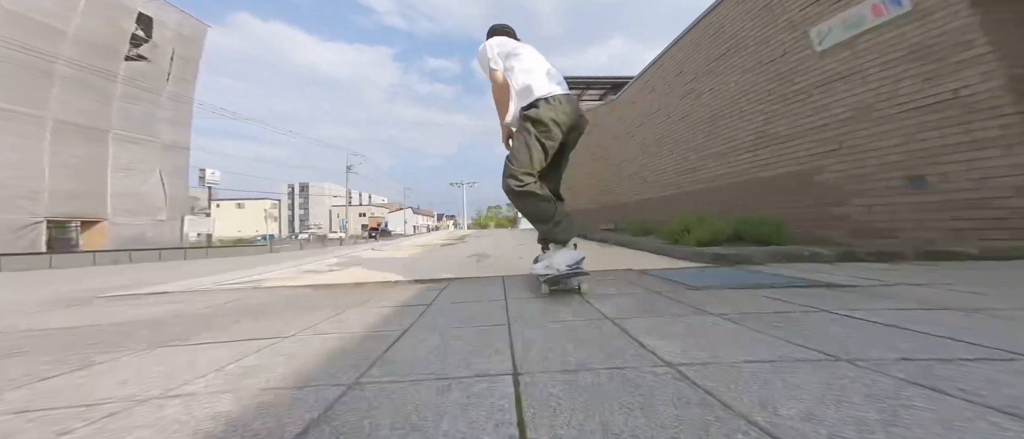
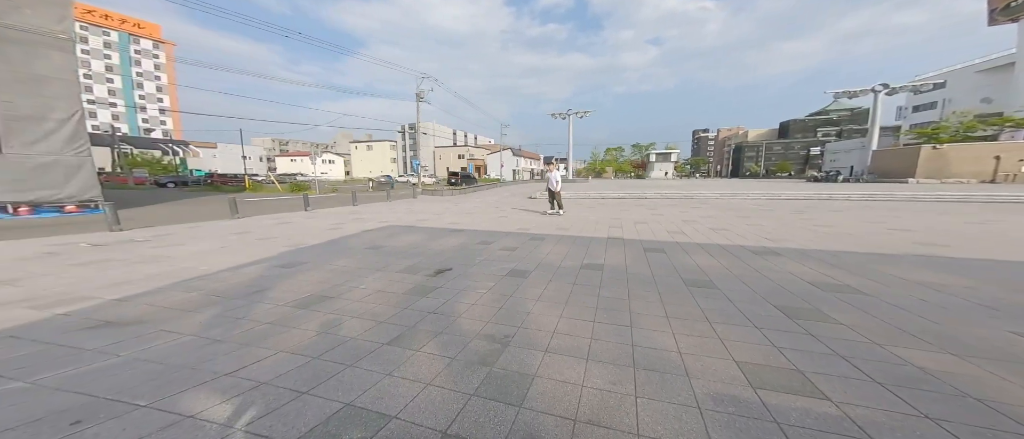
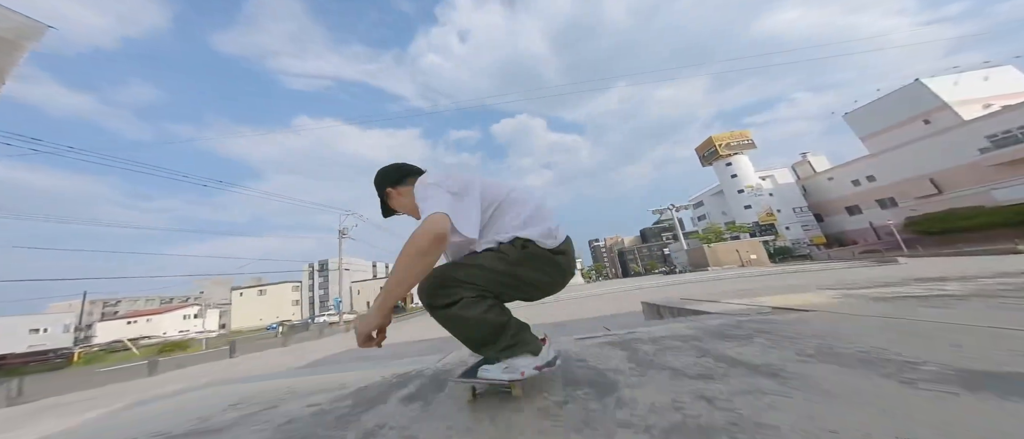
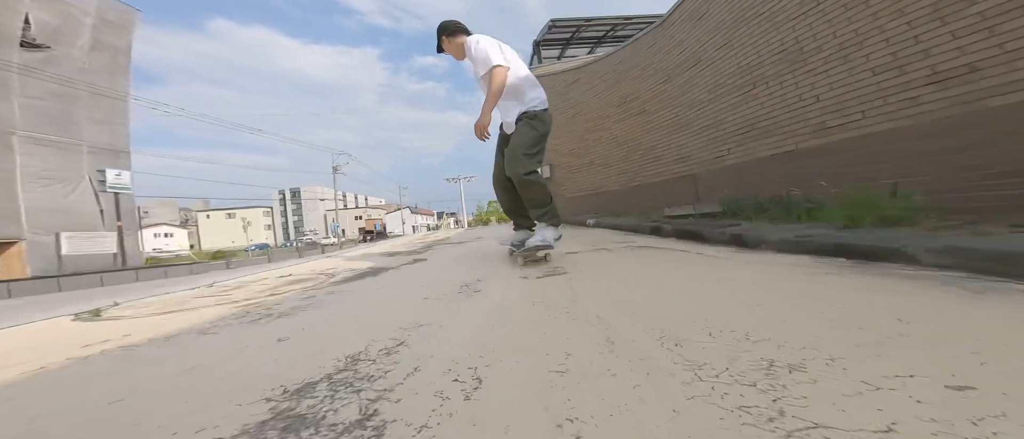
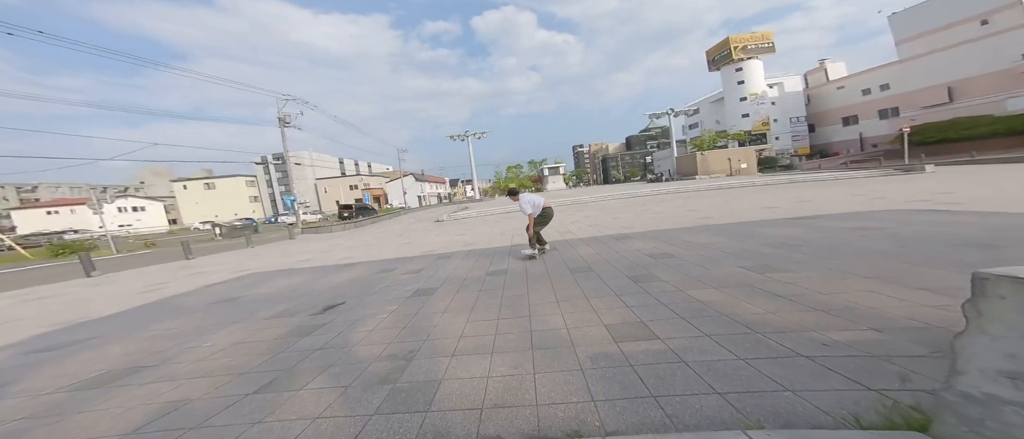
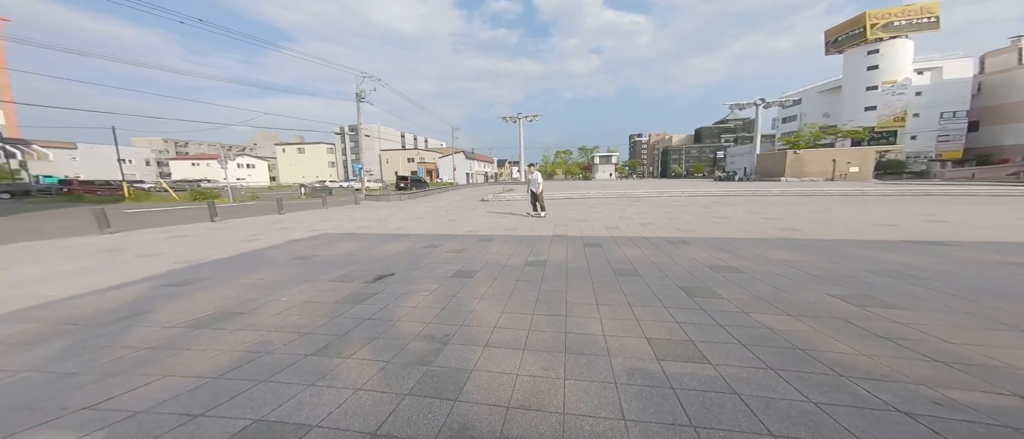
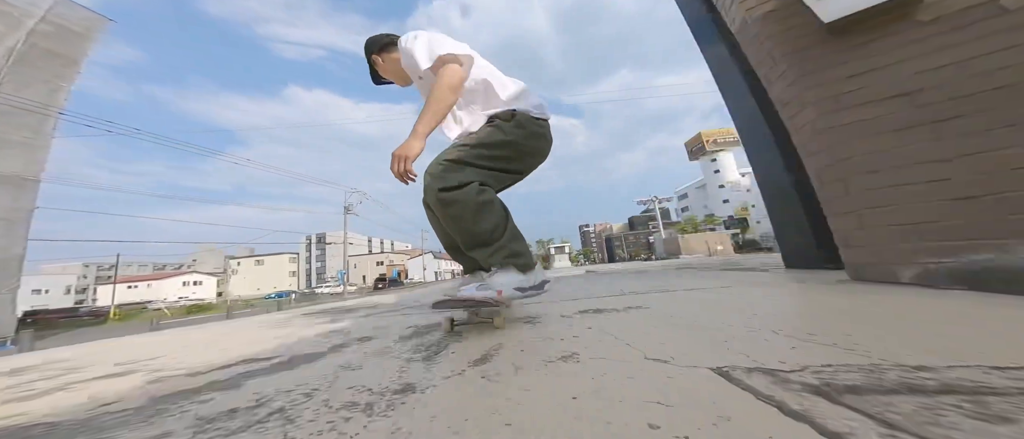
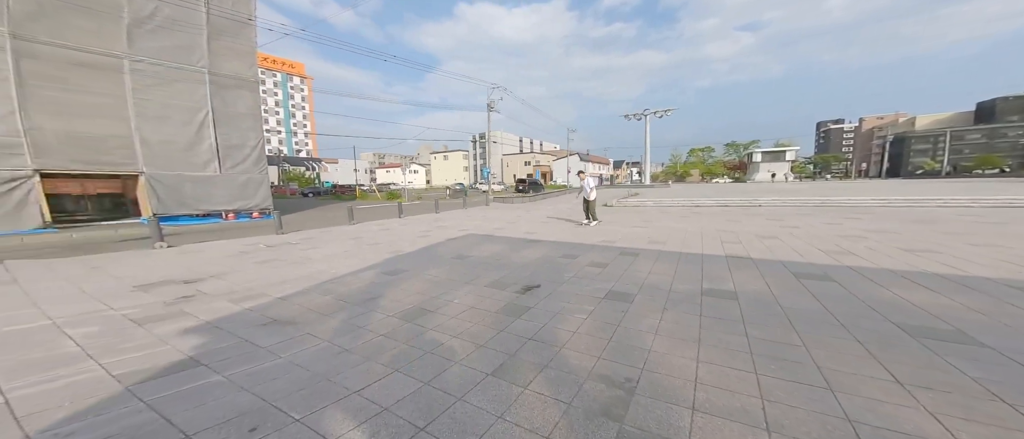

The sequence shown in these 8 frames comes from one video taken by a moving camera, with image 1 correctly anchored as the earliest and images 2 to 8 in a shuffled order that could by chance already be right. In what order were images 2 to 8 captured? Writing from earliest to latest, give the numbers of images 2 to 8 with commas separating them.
4, 7, 3, 5, 6, 2, 8
